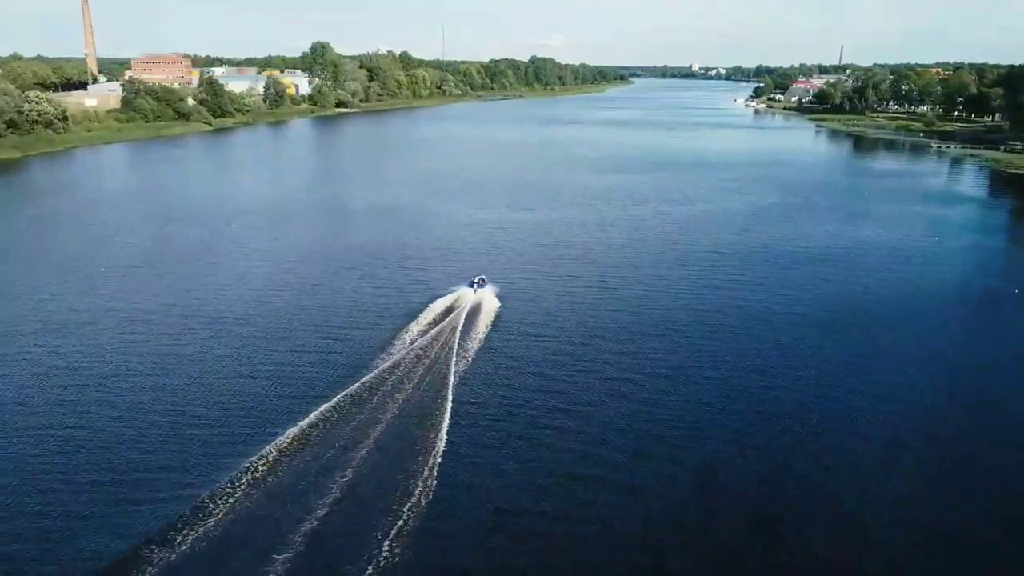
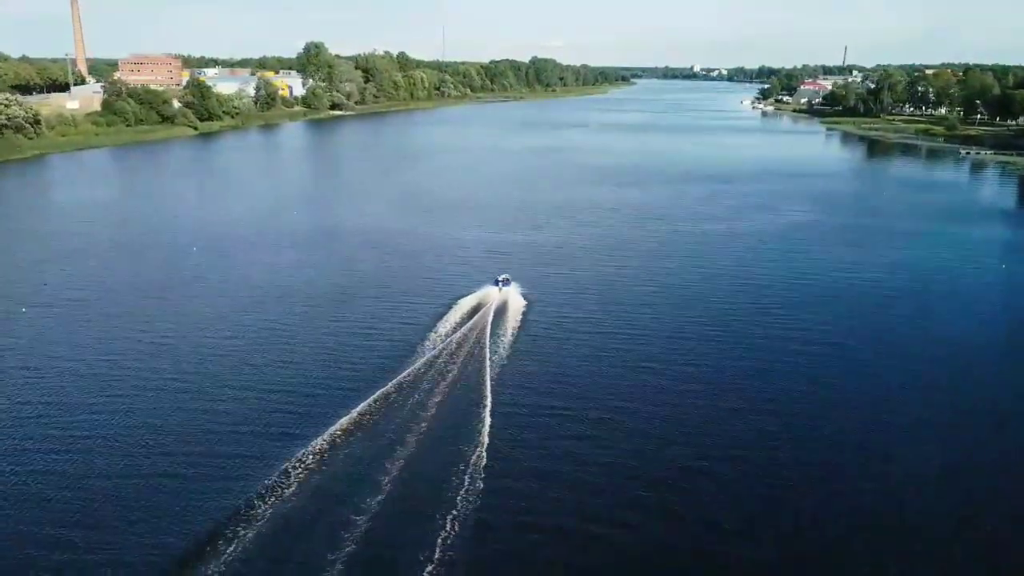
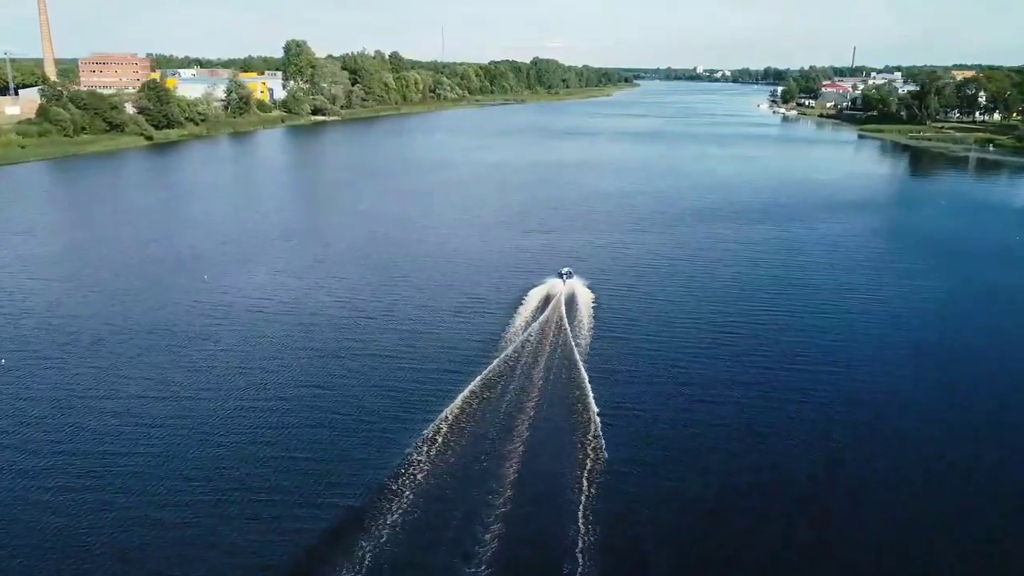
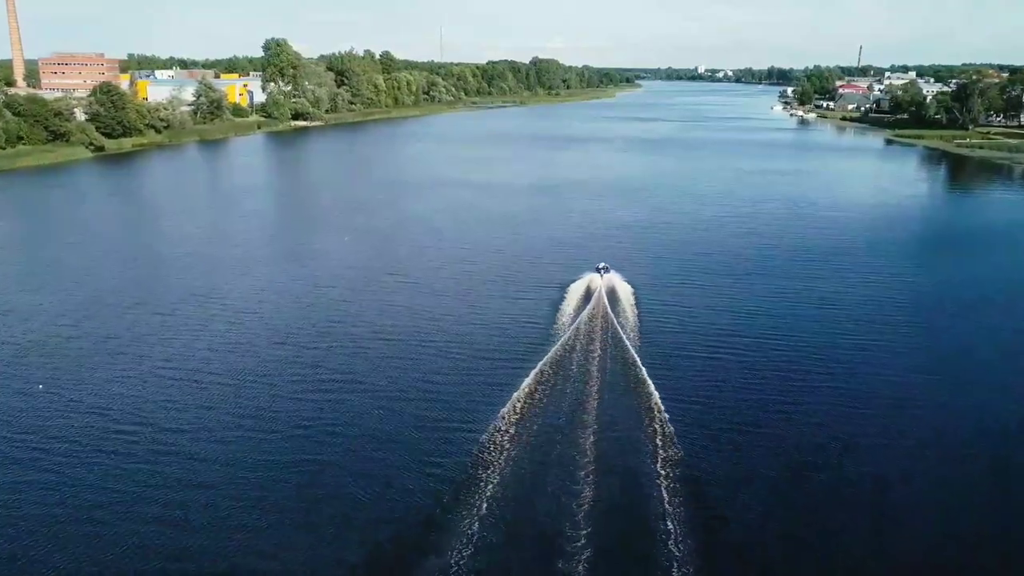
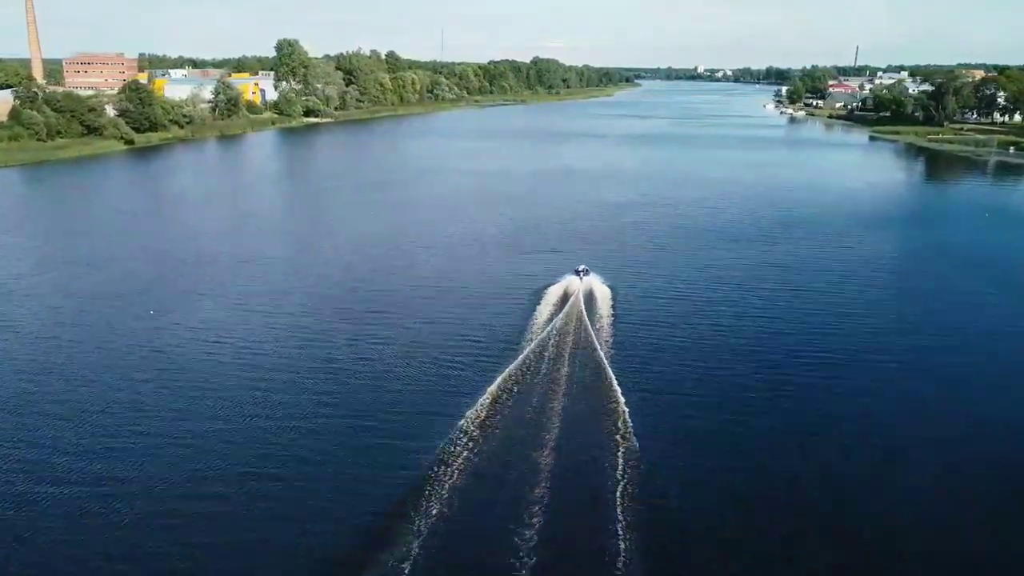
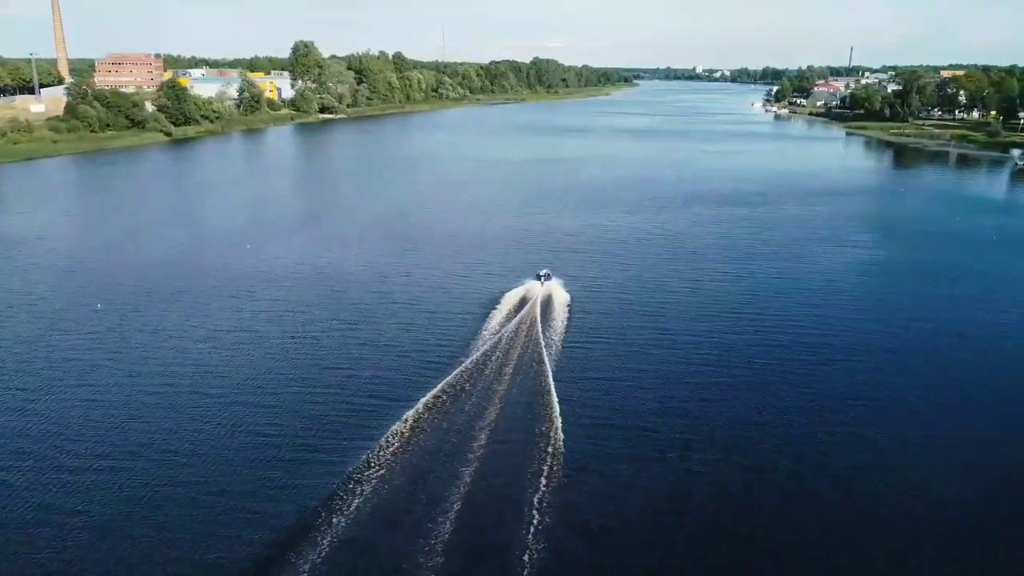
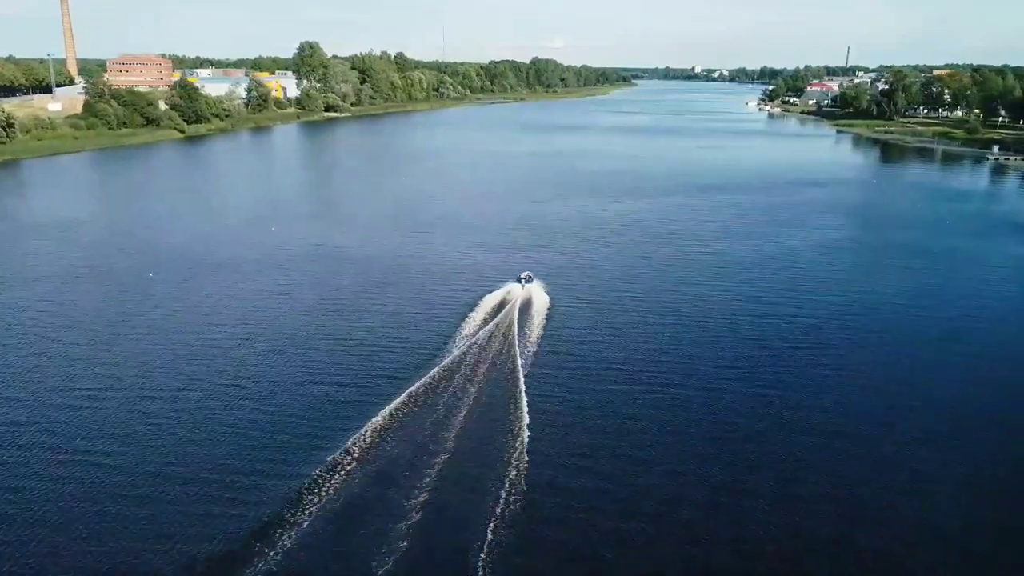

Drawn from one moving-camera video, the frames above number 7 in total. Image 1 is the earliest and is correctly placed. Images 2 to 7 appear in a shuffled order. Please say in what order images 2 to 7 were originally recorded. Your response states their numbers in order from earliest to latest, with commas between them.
2, 7, 6, 3, 5, 4
